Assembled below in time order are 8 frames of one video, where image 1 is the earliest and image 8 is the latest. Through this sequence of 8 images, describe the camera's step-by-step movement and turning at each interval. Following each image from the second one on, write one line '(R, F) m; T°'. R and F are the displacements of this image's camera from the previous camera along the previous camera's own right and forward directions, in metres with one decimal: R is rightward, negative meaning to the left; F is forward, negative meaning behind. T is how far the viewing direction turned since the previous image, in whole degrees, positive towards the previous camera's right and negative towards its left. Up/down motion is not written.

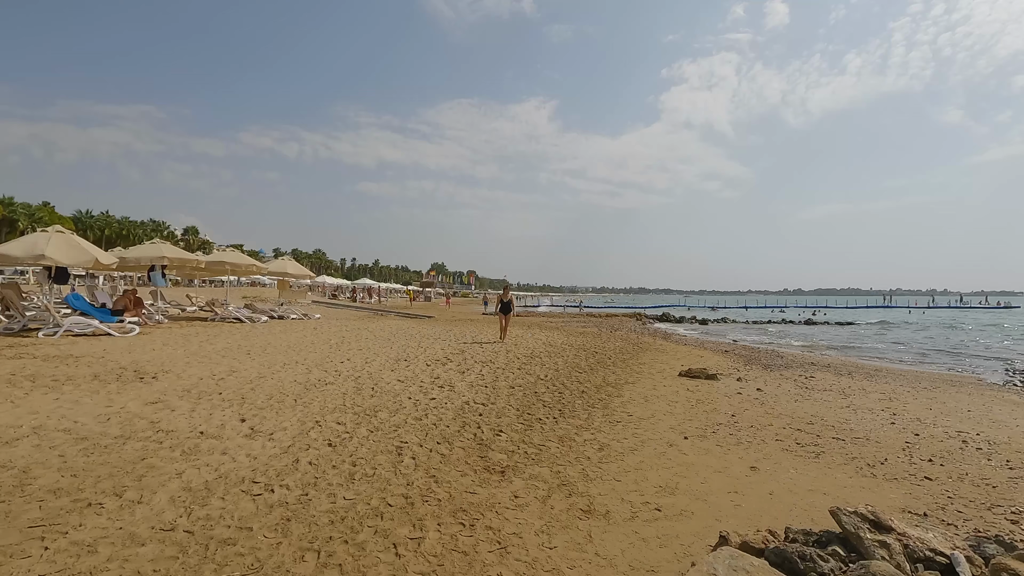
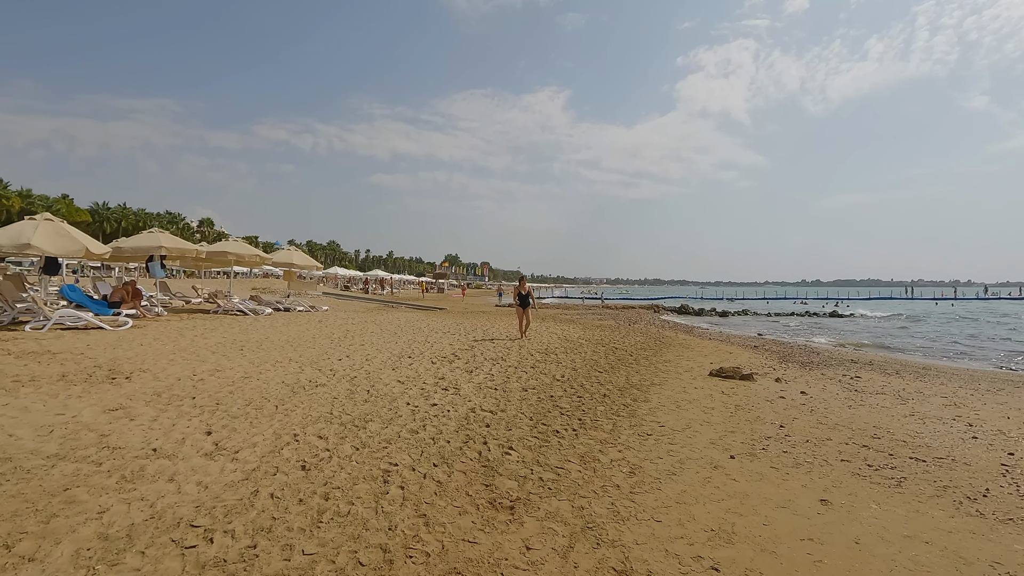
(0.0, +0.9) m; -1°
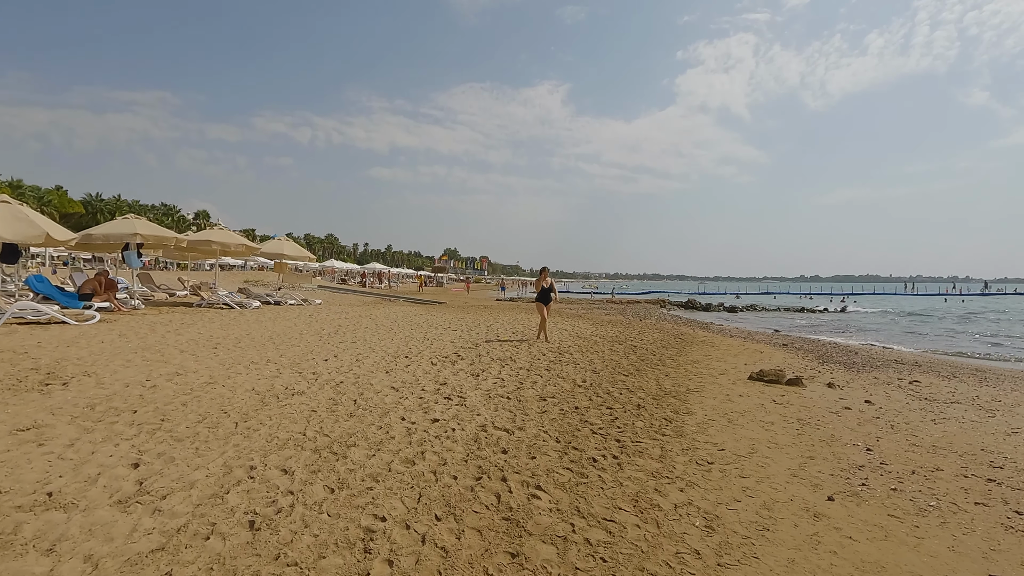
(-0.2, +1.2) m; 0°
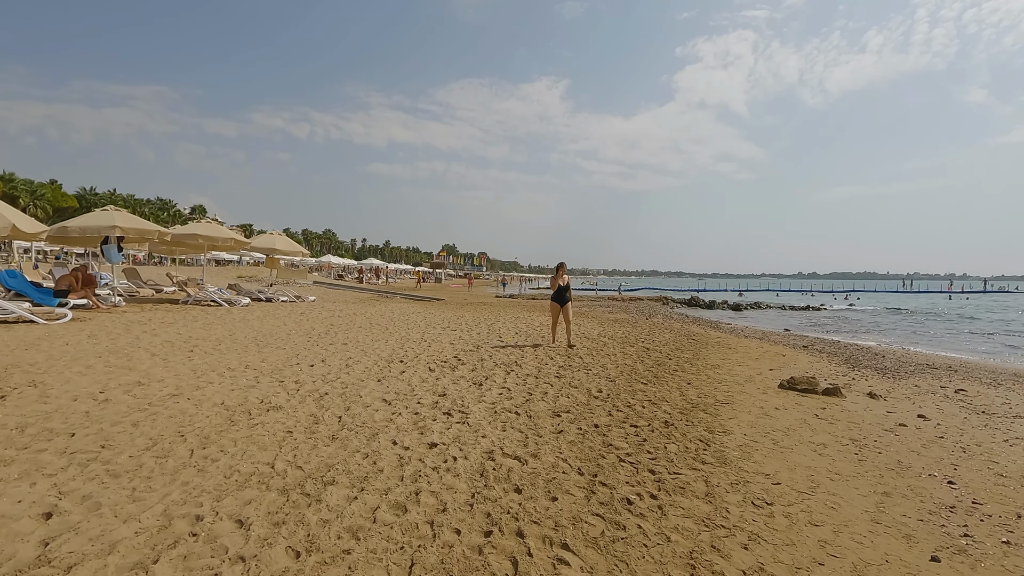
(-0.1, +0.8) m; 0°
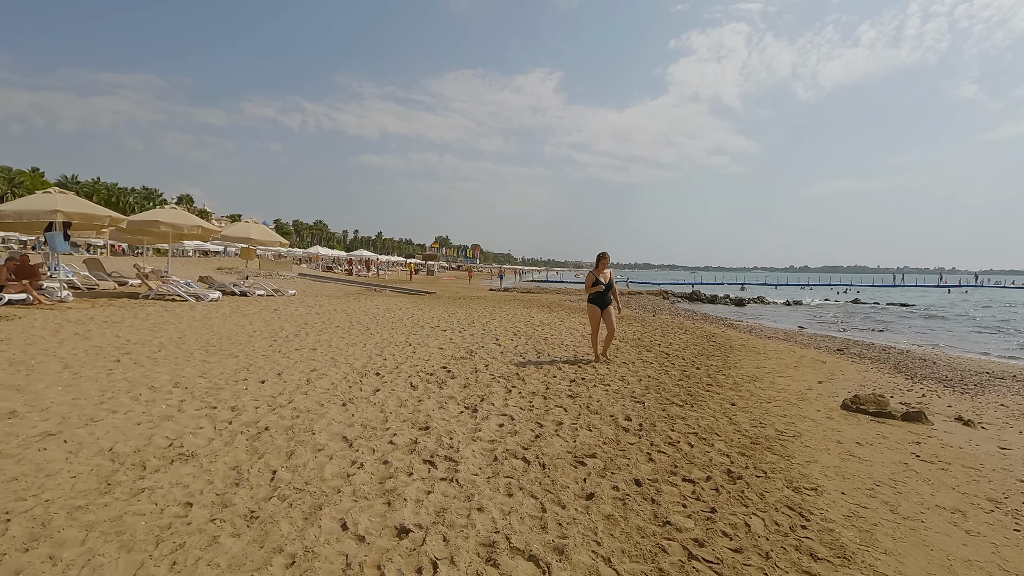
(-0.1, +1.5) m; +1°
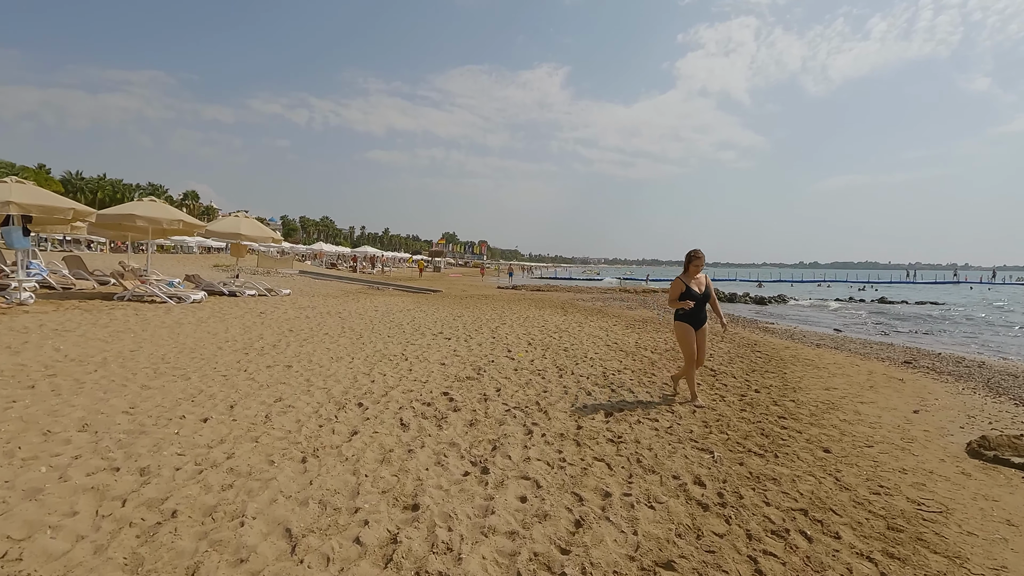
(-0.1, +1.5) m; -1°
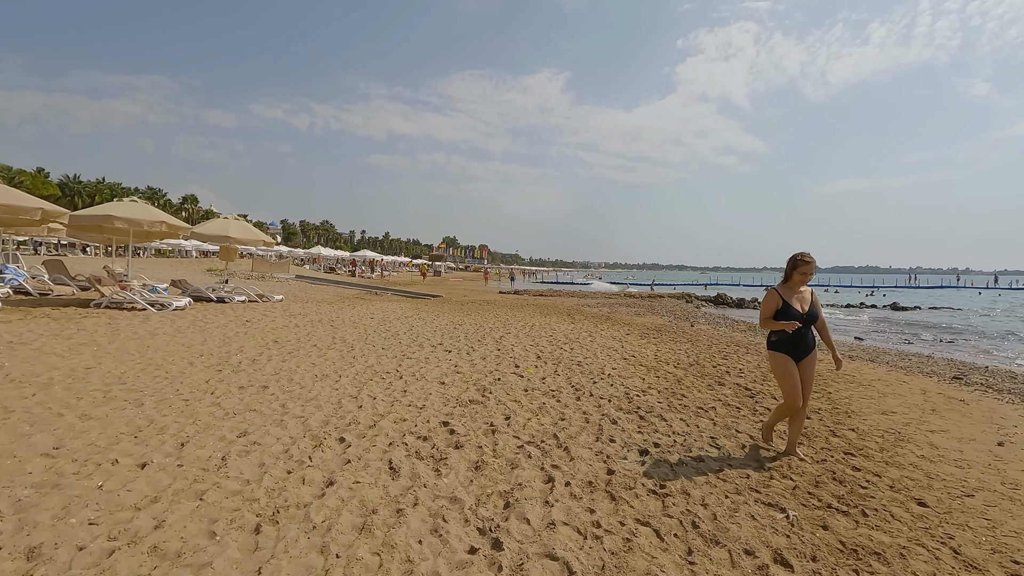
(-0.1, +0.9) m; 0°
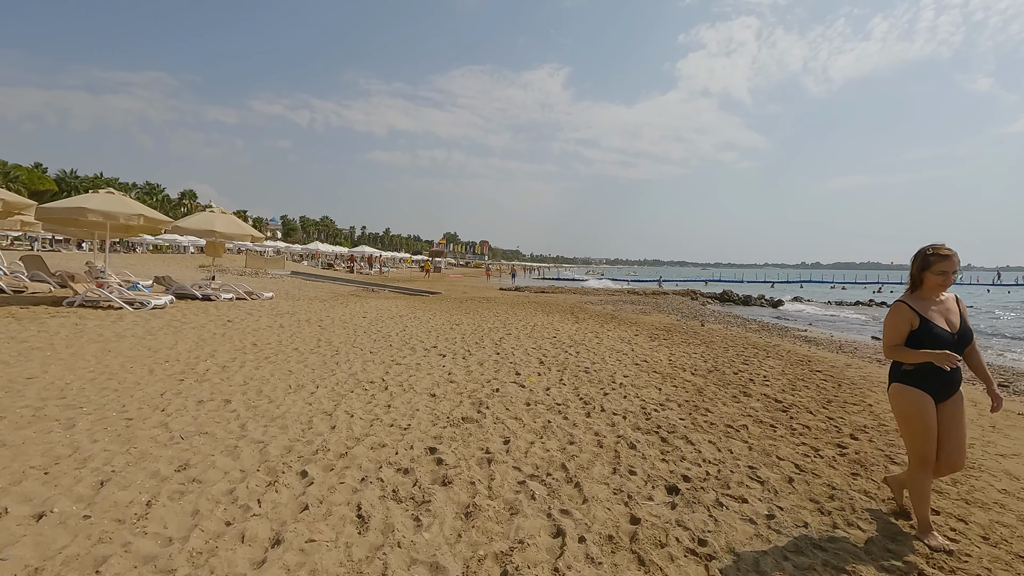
(0.0, +0.8) m; 0°
